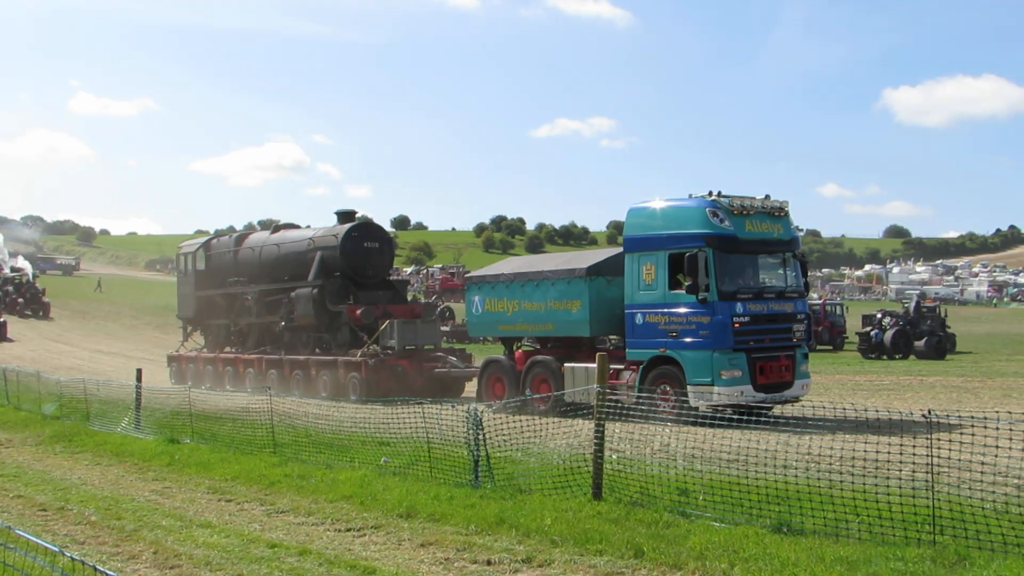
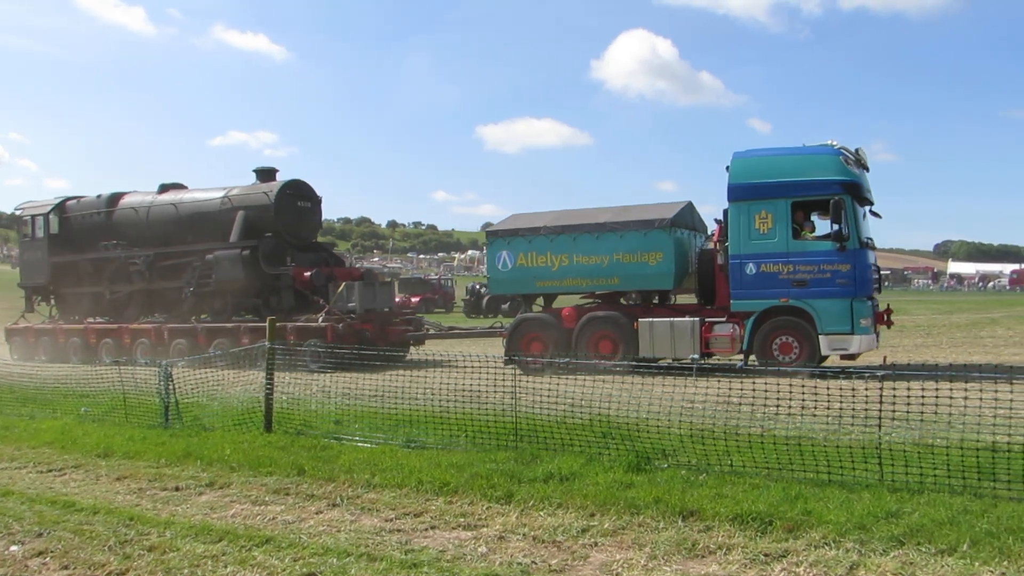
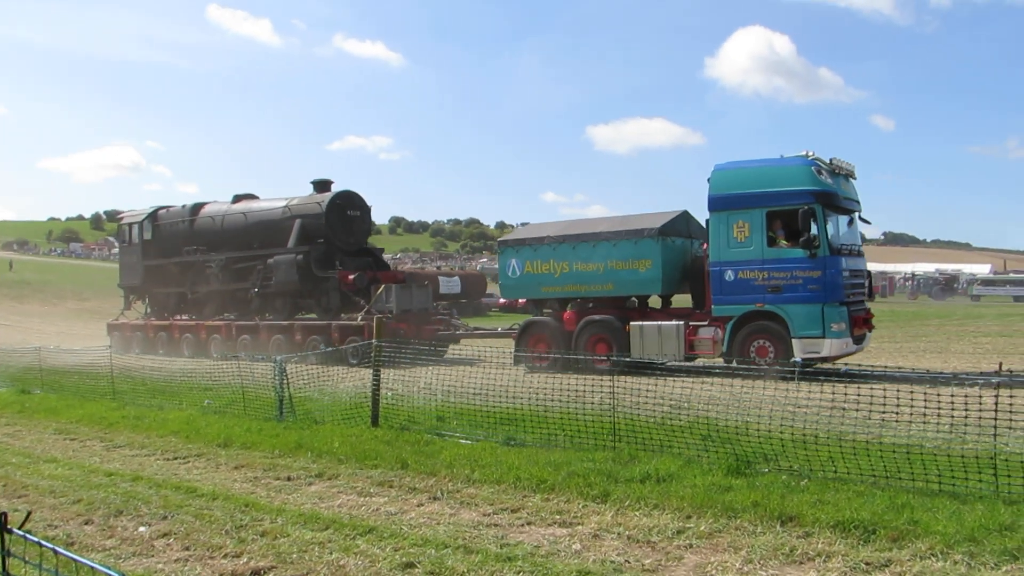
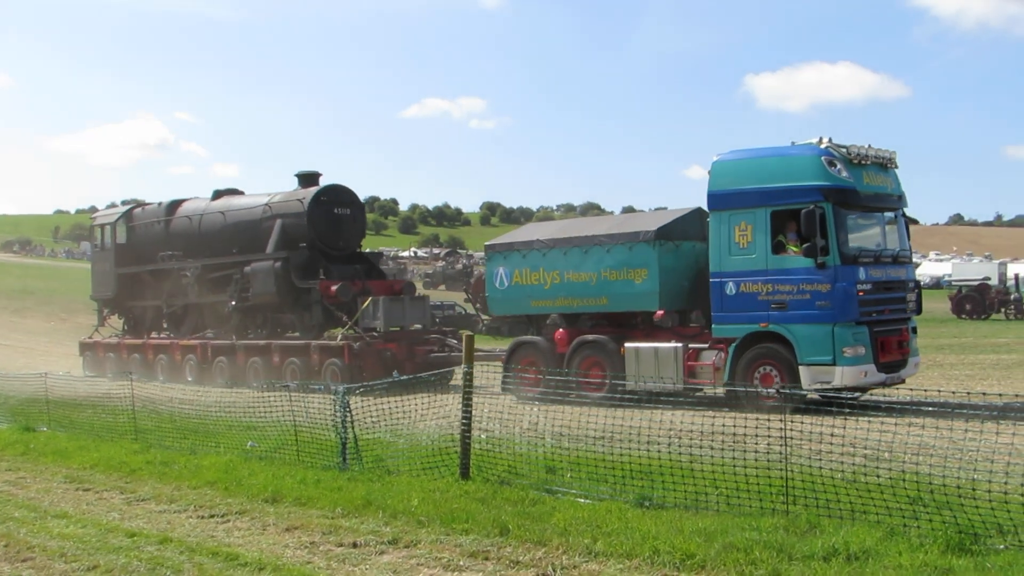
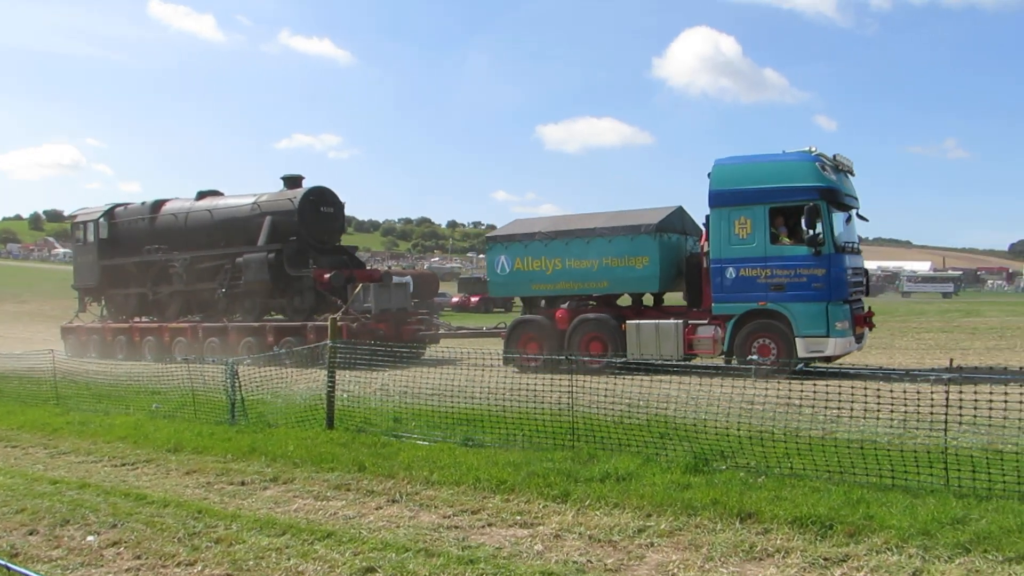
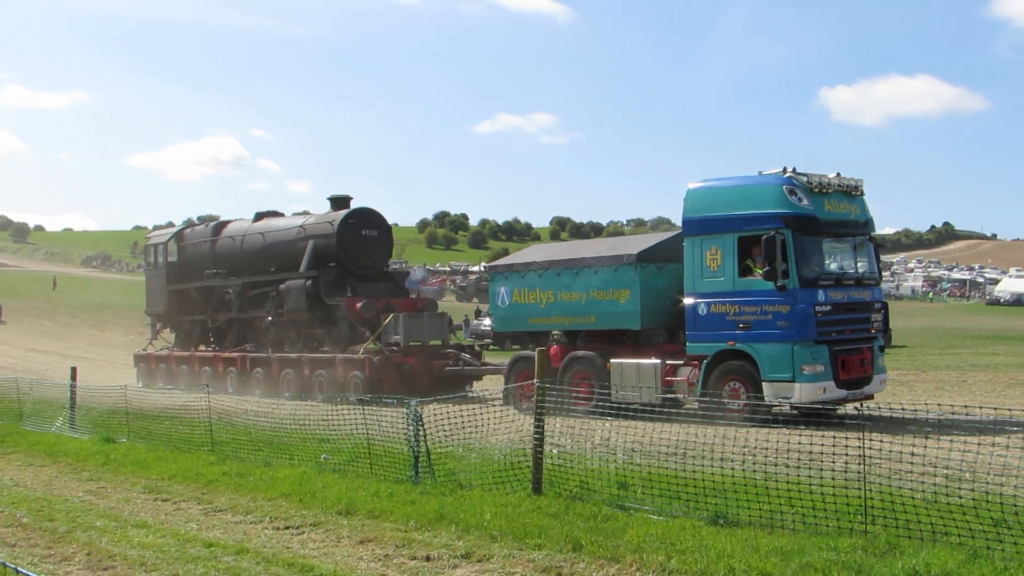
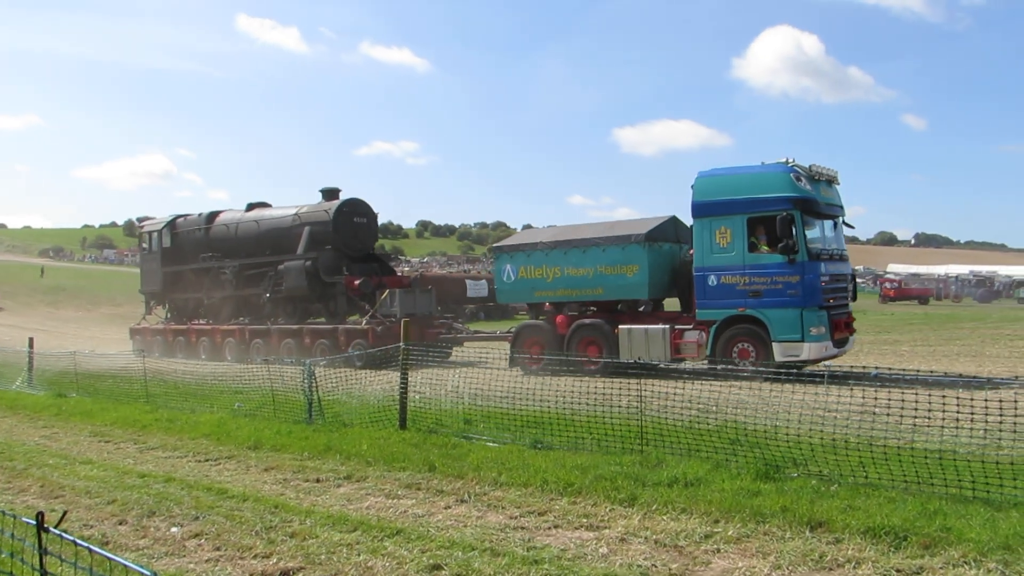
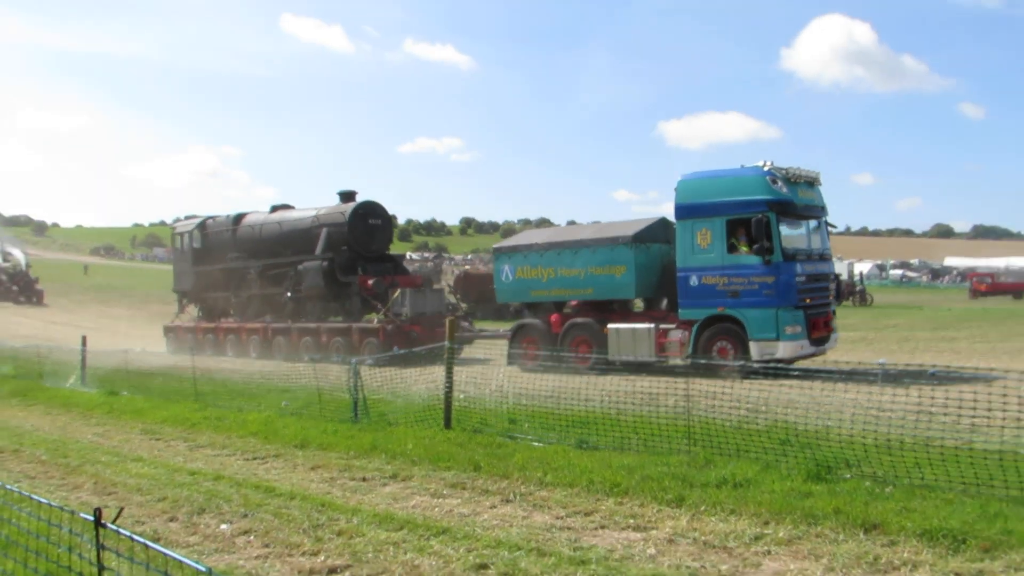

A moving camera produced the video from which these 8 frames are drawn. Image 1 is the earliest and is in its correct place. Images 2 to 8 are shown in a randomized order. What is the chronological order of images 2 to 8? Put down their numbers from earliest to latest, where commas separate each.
6, 4, 8, 7, 3, 5, 2
